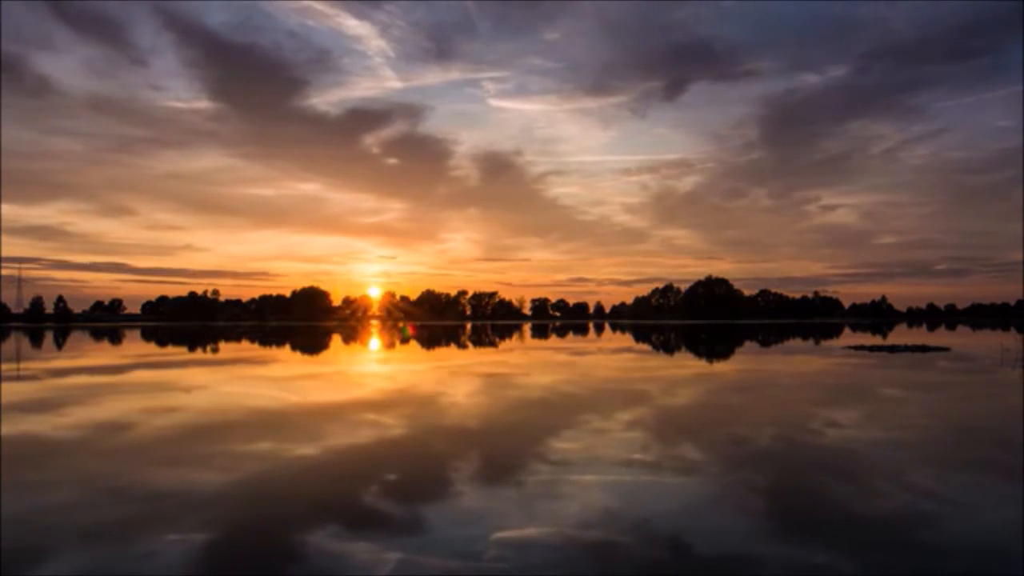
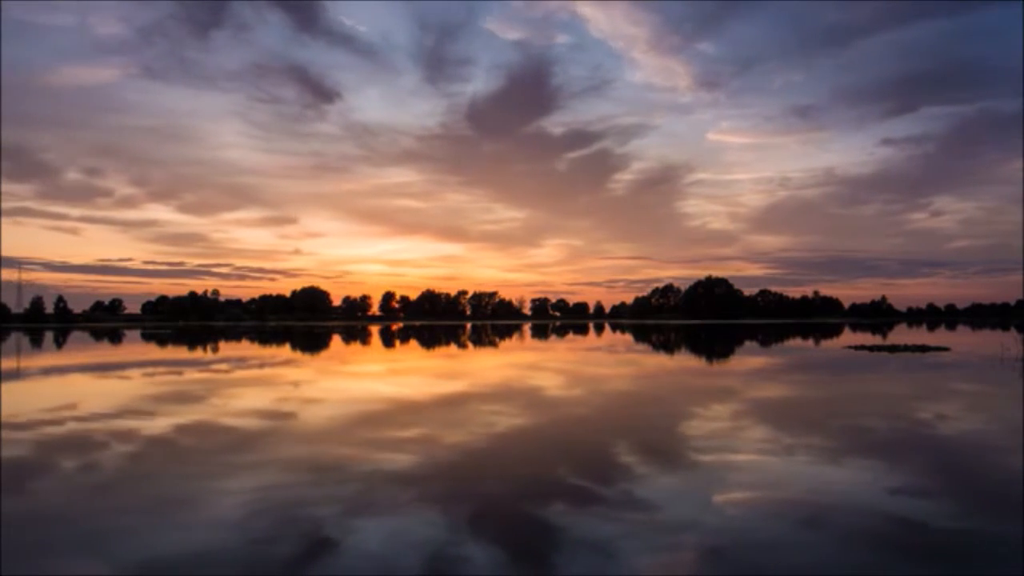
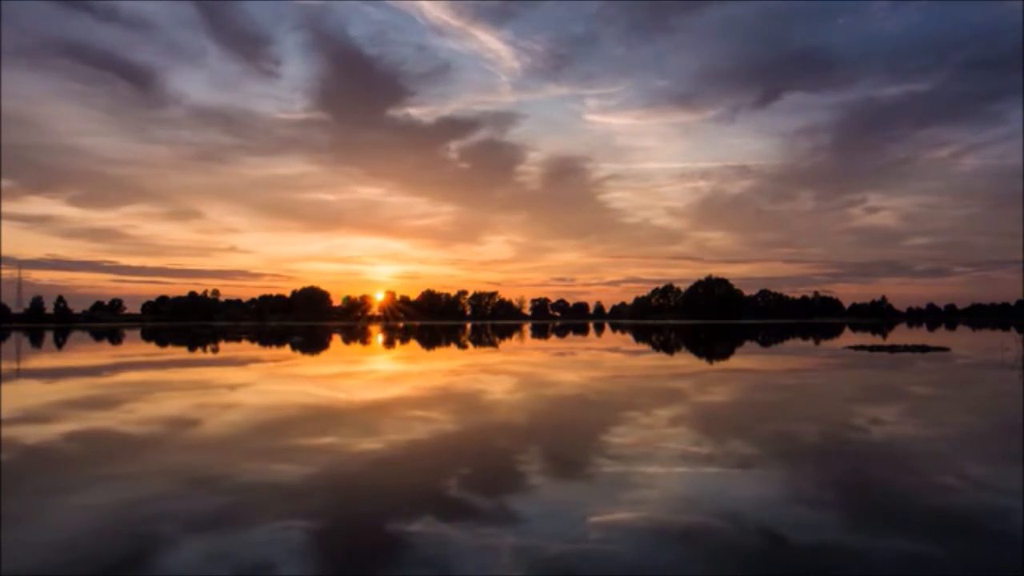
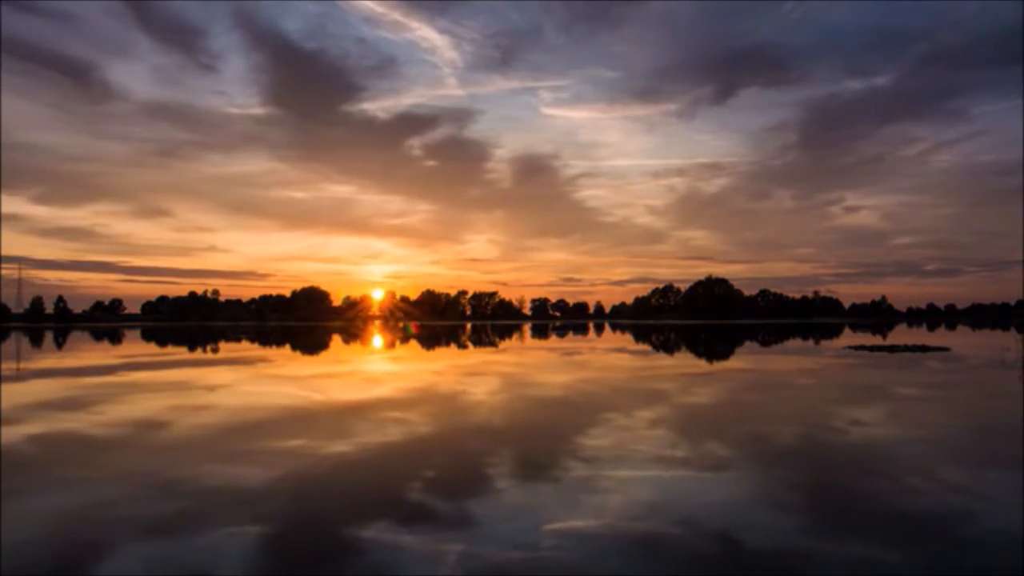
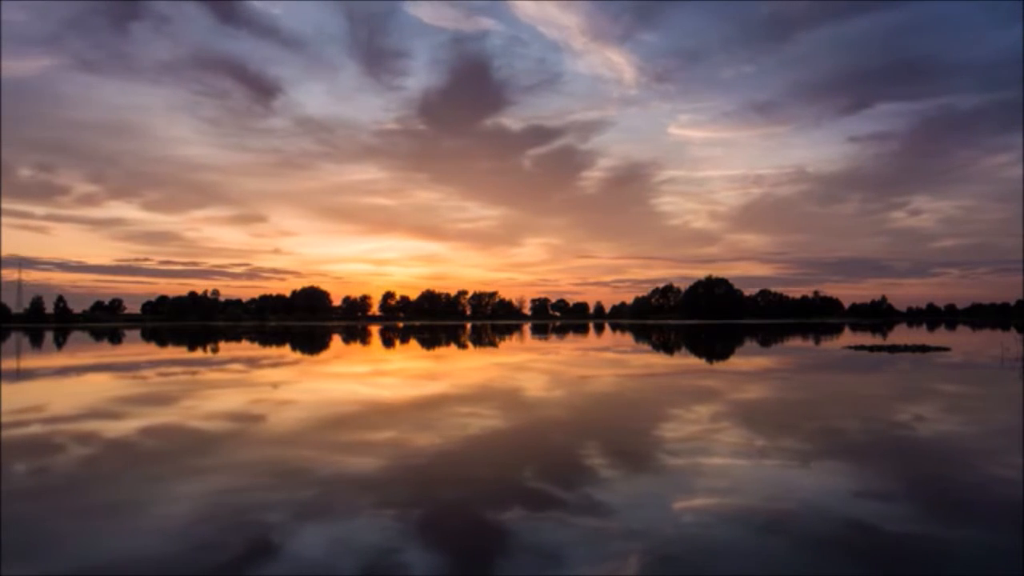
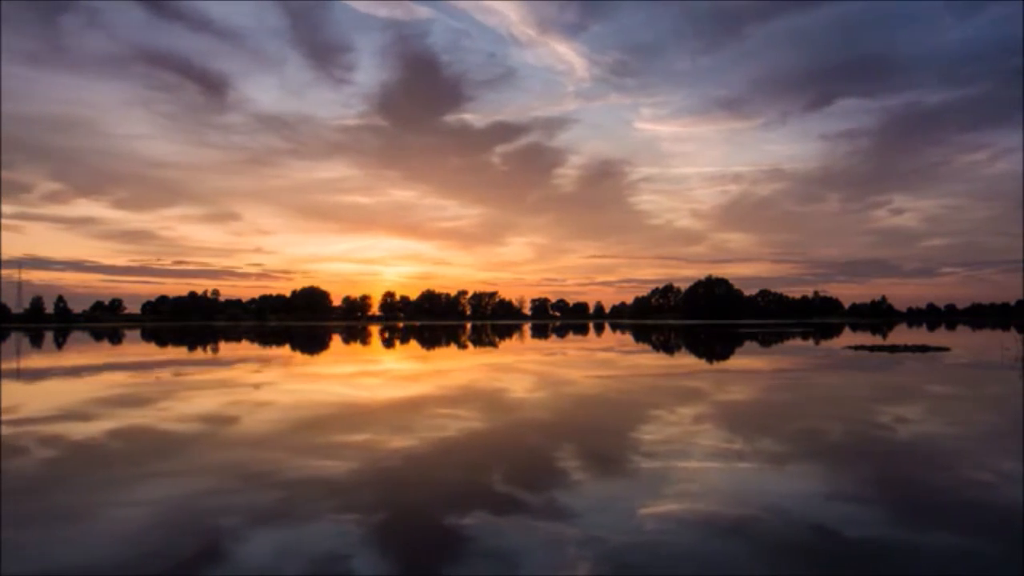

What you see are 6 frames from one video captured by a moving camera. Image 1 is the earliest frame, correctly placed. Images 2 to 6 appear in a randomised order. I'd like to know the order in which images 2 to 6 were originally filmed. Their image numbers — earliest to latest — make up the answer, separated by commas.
4, 3, 6, 5, 2
